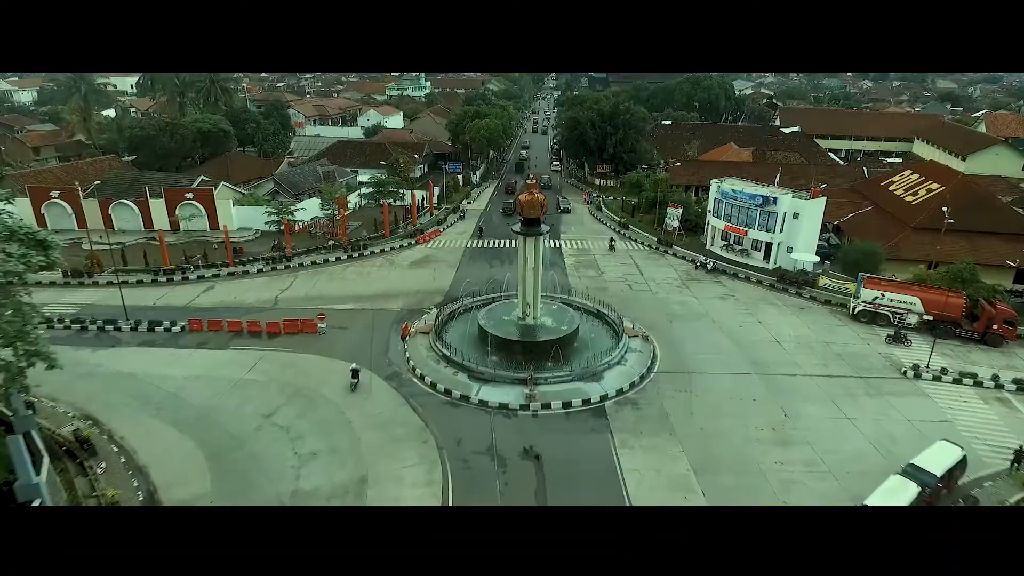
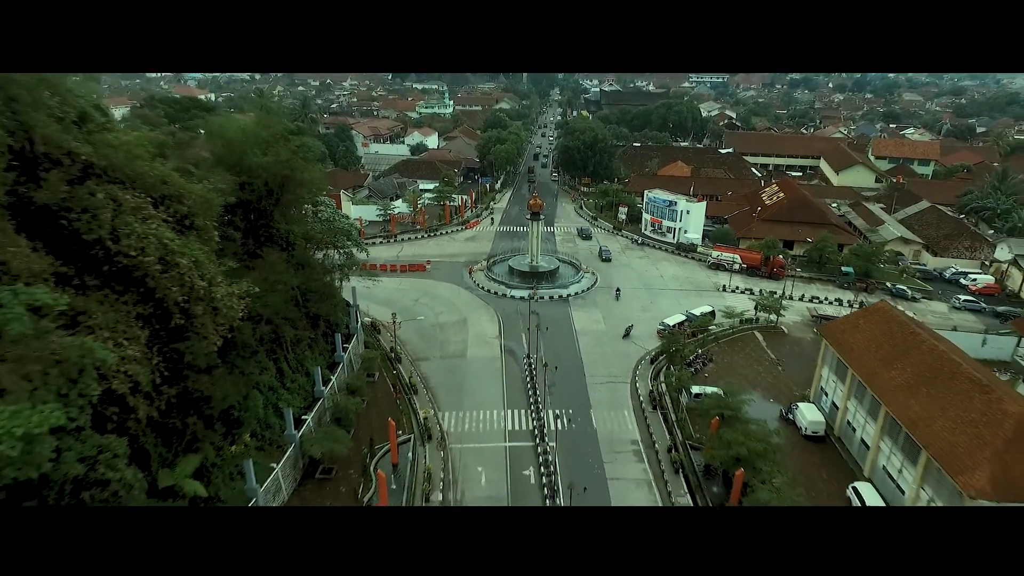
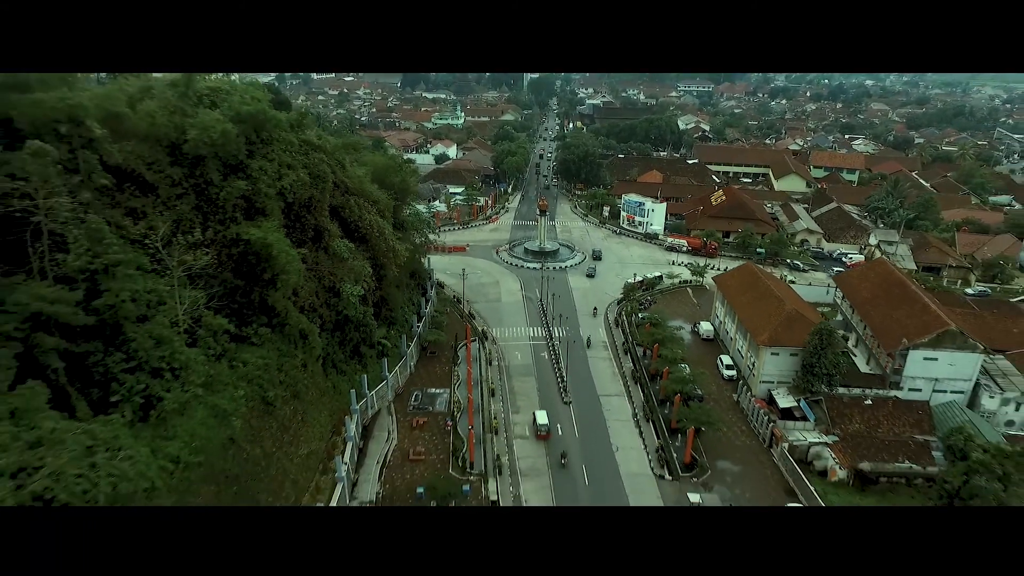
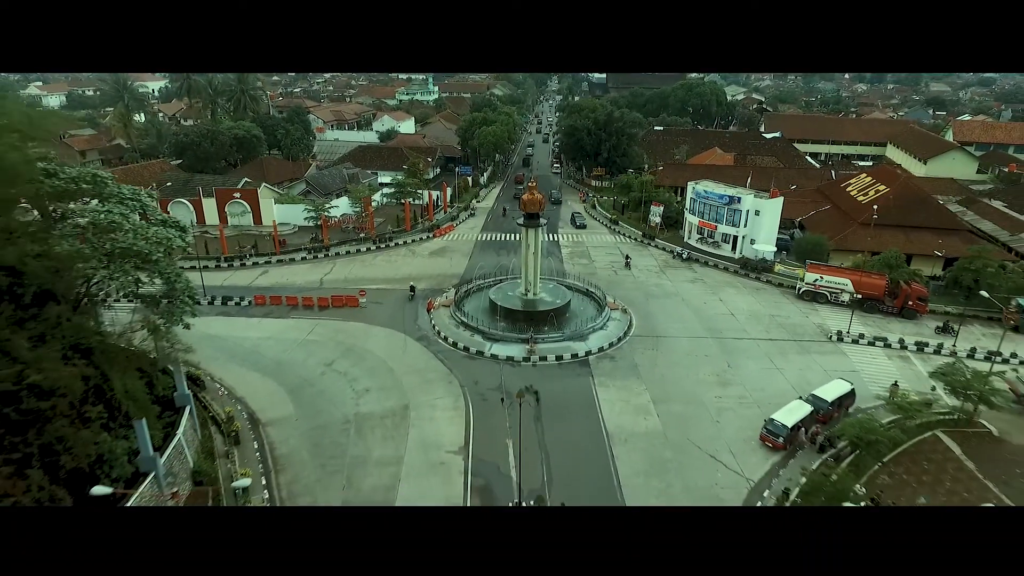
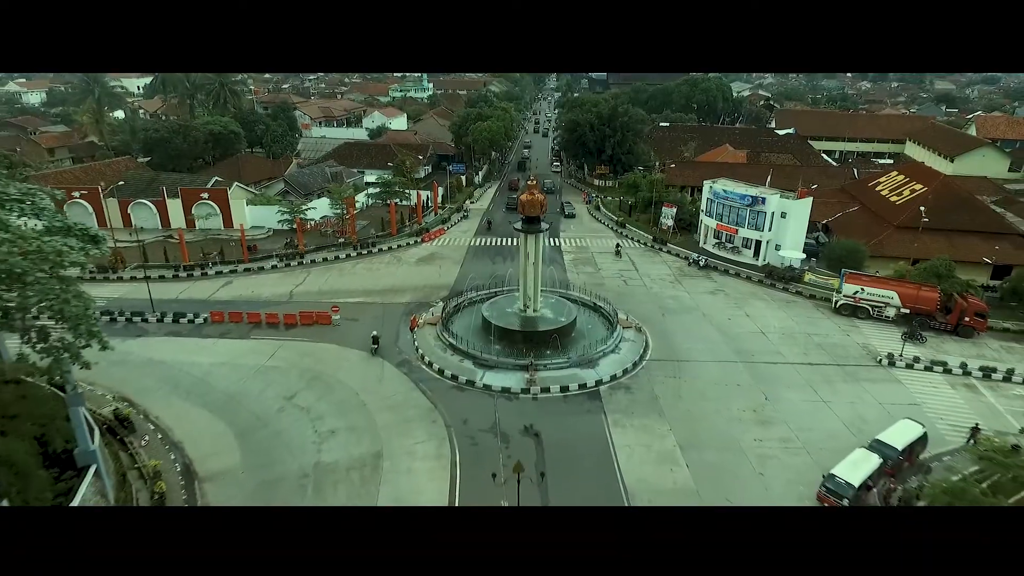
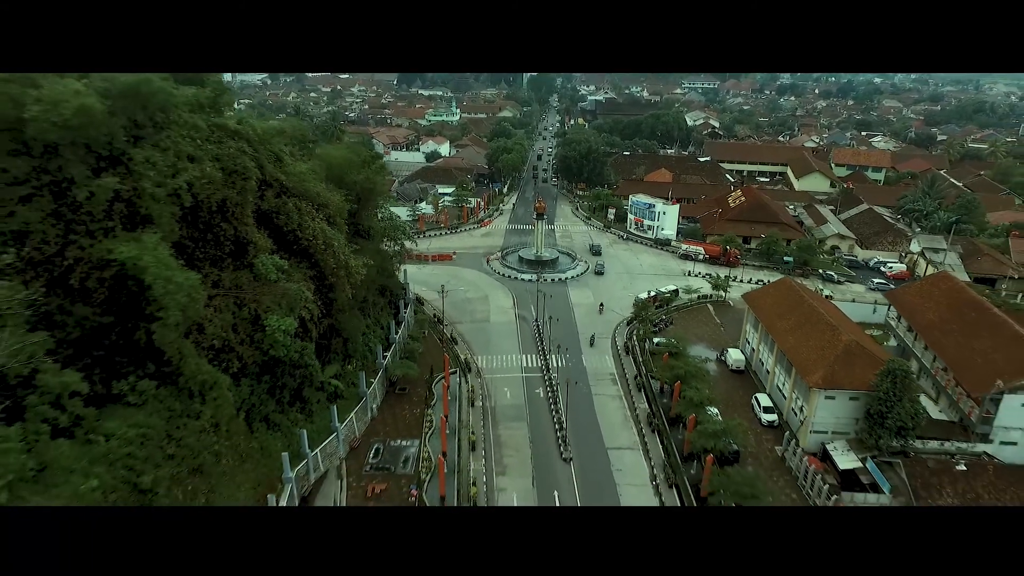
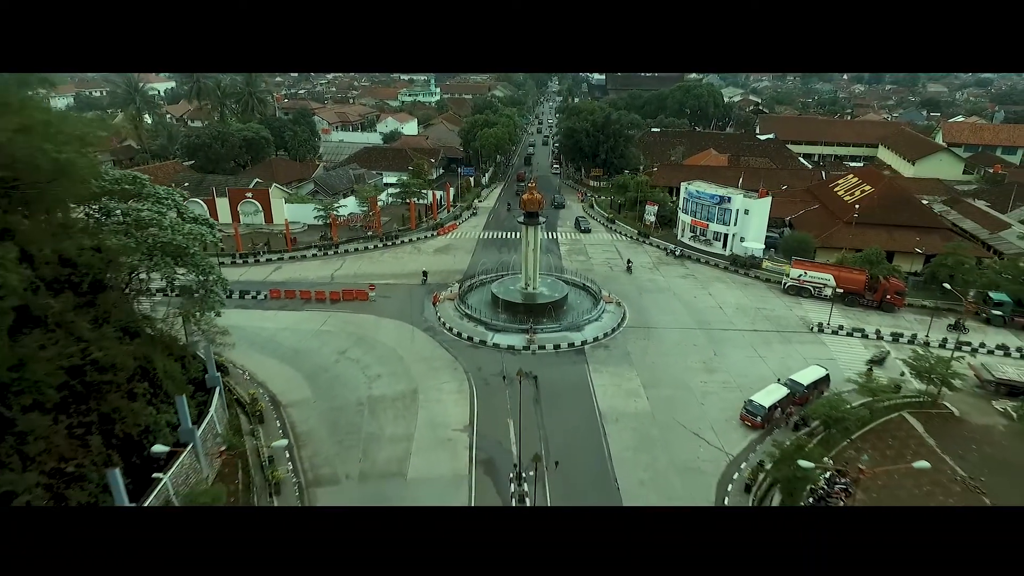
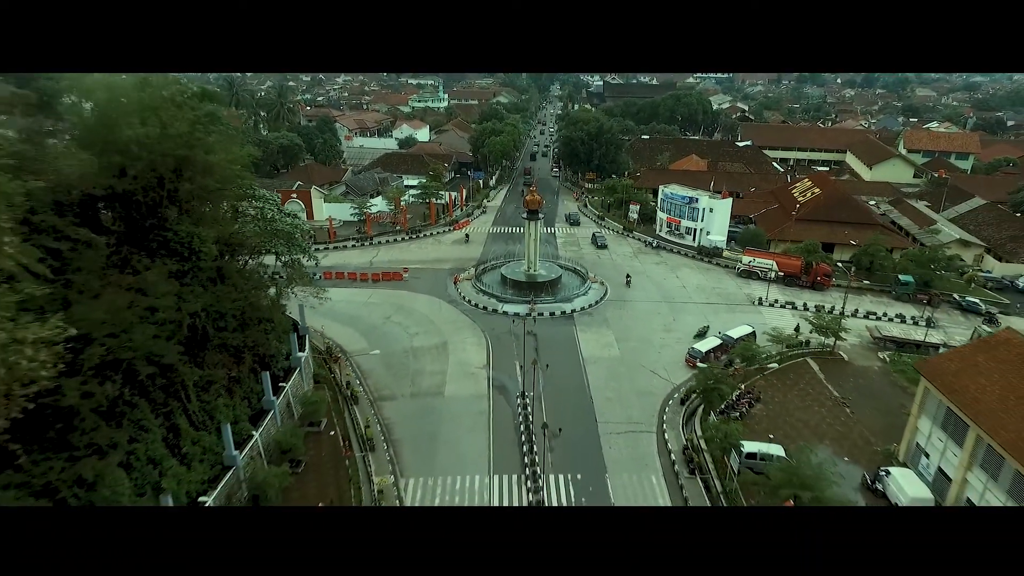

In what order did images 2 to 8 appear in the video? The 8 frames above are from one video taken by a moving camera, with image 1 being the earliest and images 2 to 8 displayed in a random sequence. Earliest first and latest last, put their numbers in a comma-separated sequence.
5, 4, 7, 8, 2, 6, 3
